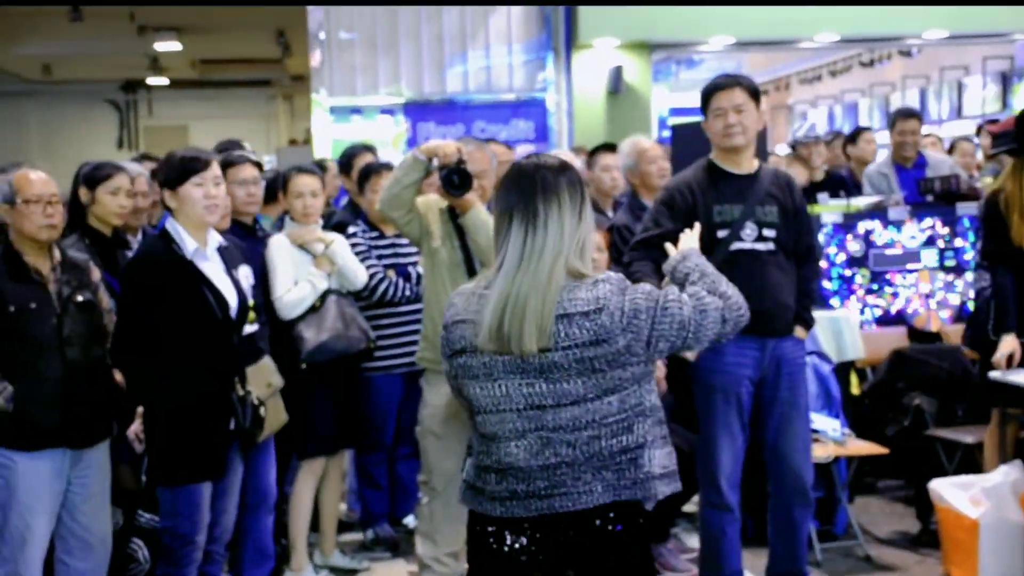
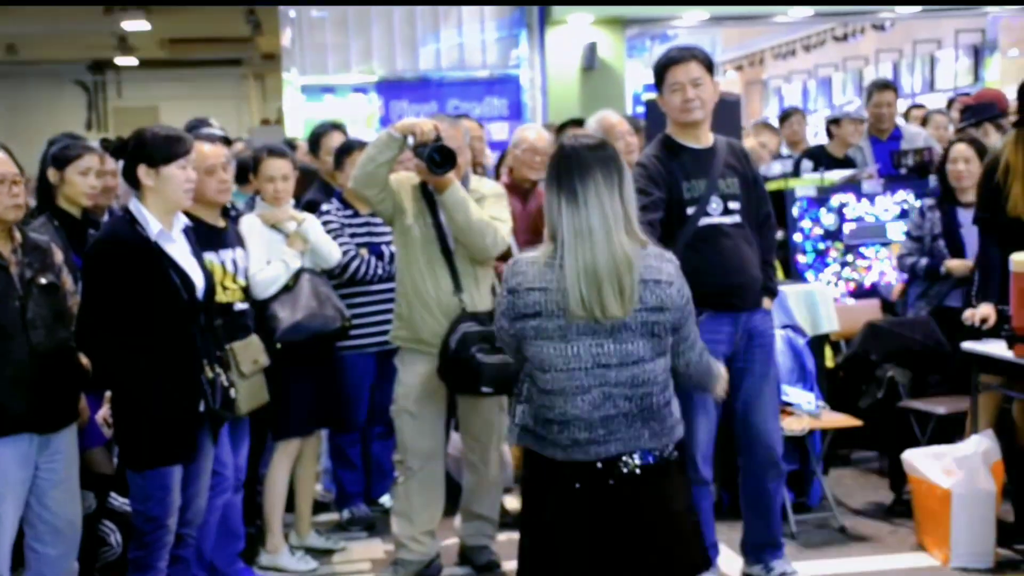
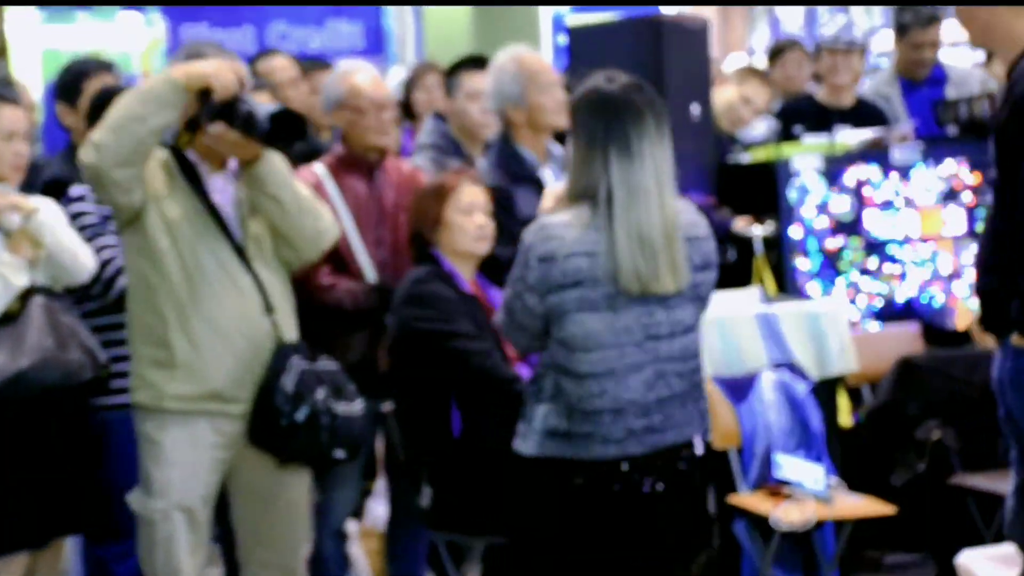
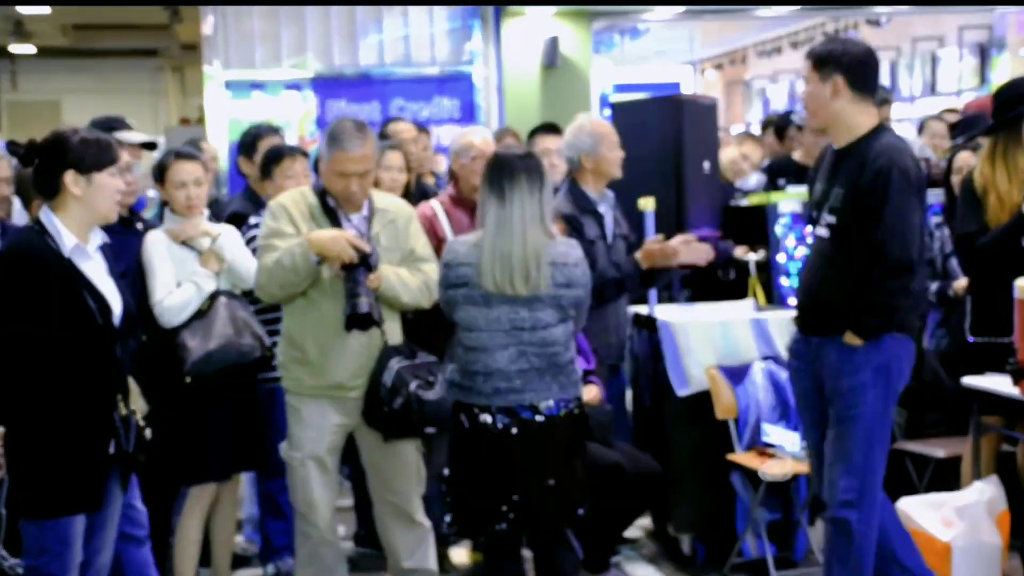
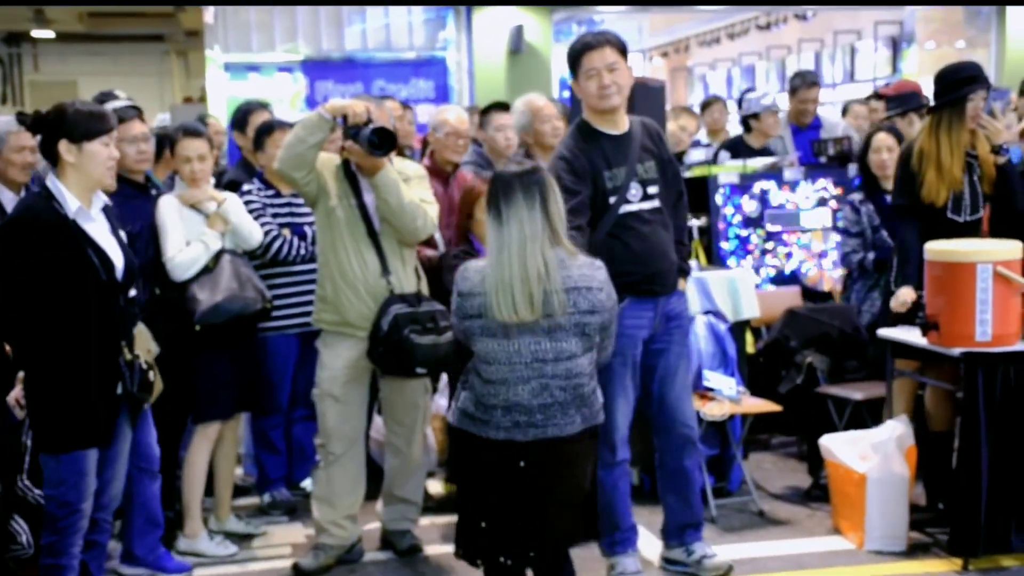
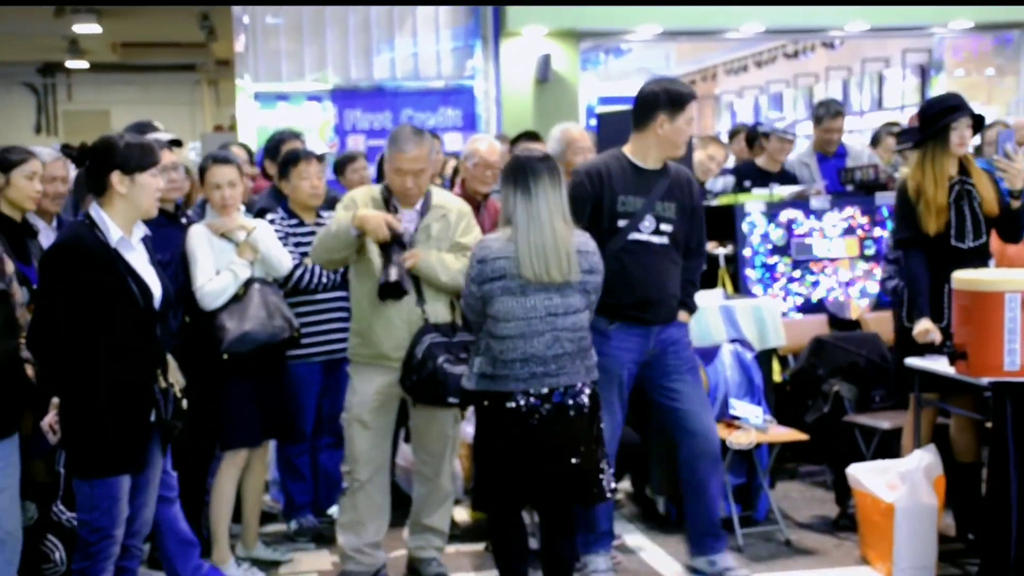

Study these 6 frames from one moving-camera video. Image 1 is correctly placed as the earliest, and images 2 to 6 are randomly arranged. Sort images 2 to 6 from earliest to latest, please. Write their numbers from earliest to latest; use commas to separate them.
2, 5, 6, 4, 3
